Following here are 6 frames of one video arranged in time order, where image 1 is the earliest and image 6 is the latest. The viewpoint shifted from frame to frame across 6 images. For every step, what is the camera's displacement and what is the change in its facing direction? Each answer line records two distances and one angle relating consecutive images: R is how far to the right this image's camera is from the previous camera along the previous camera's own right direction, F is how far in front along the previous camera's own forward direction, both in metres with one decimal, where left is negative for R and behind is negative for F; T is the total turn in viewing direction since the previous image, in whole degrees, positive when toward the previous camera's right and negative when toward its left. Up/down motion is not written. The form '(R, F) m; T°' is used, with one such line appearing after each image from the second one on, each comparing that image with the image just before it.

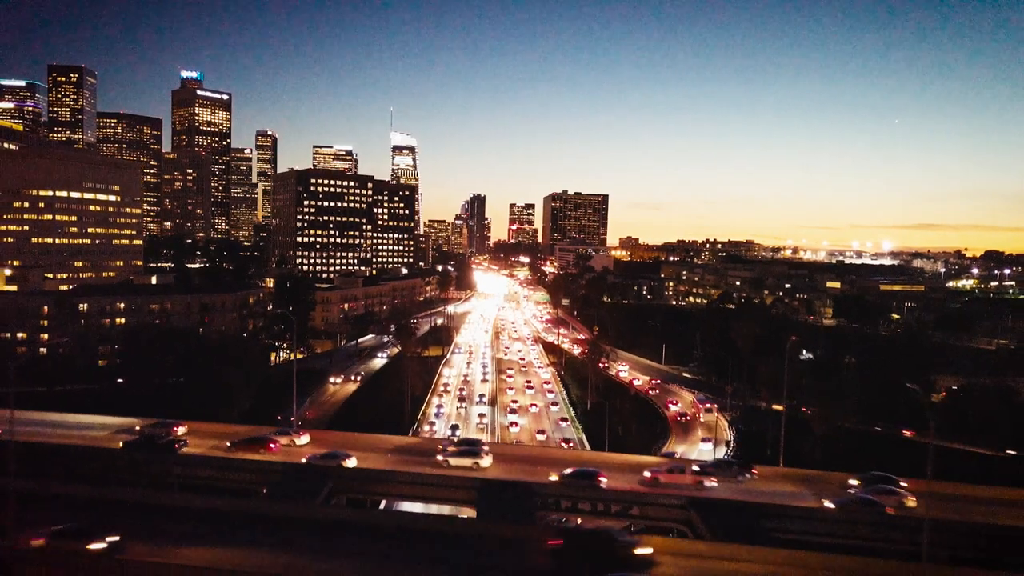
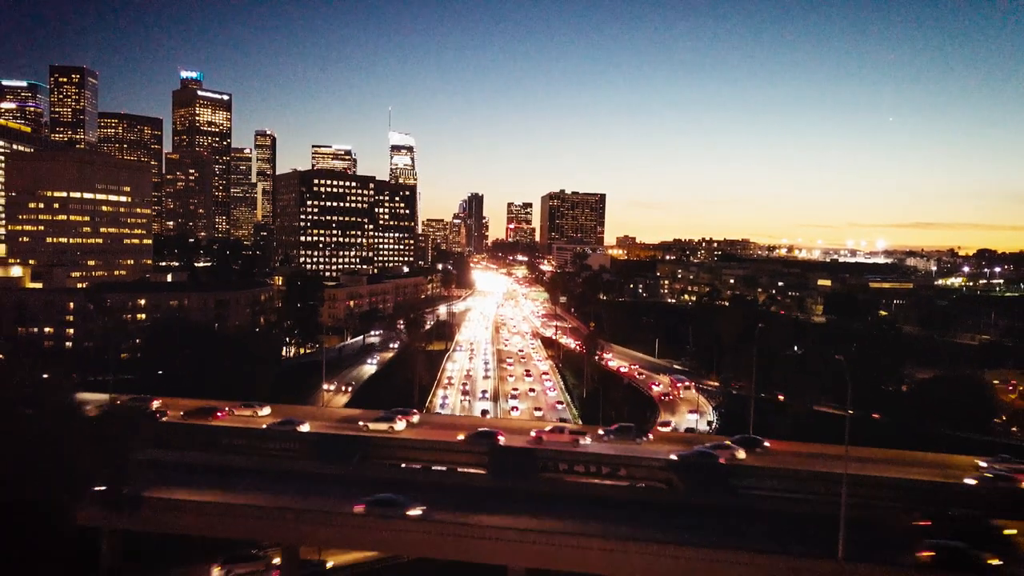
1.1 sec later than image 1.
(-0.2, -3.0) m; 0°
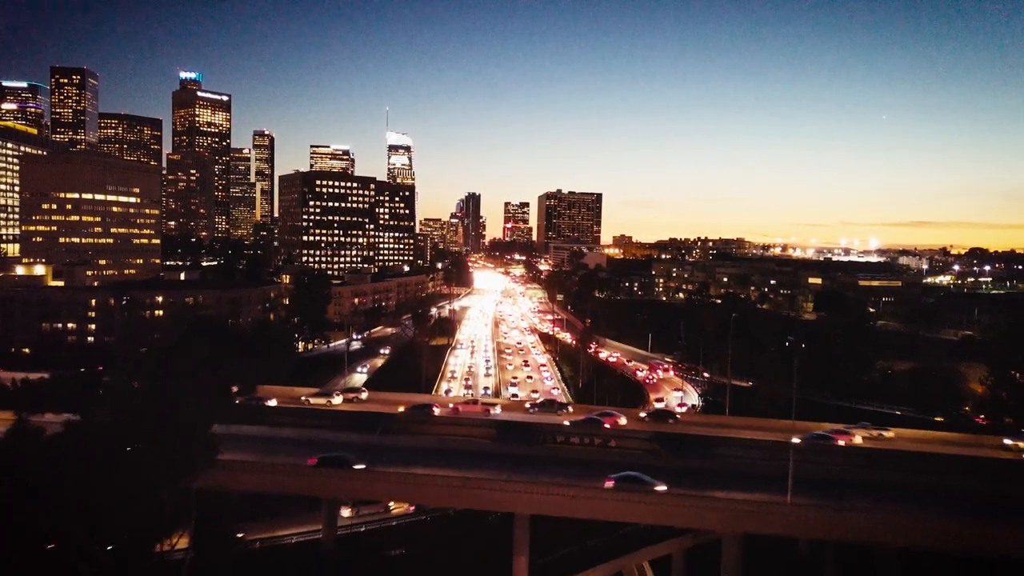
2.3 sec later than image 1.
(-0.3, -3.0) m; 0°
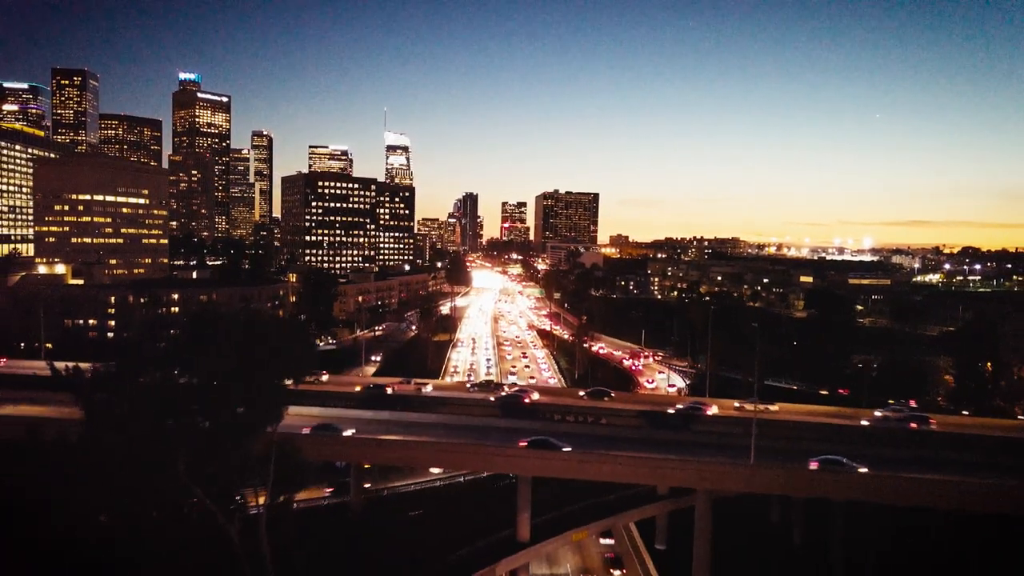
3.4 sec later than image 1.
(-0.2, -3.0) m; 0°
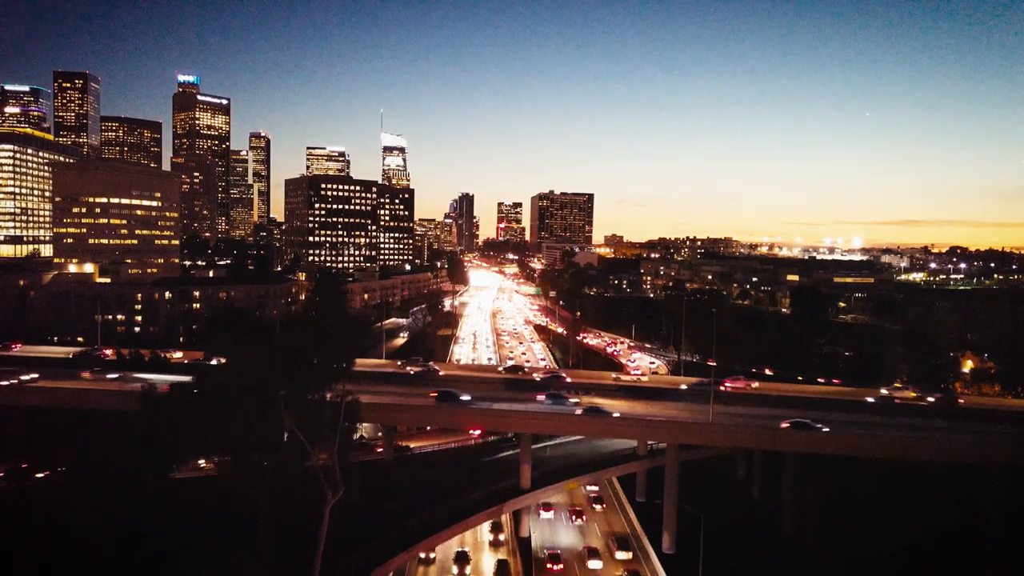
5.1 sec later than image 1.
(-0.3, -4.7) m; 0°
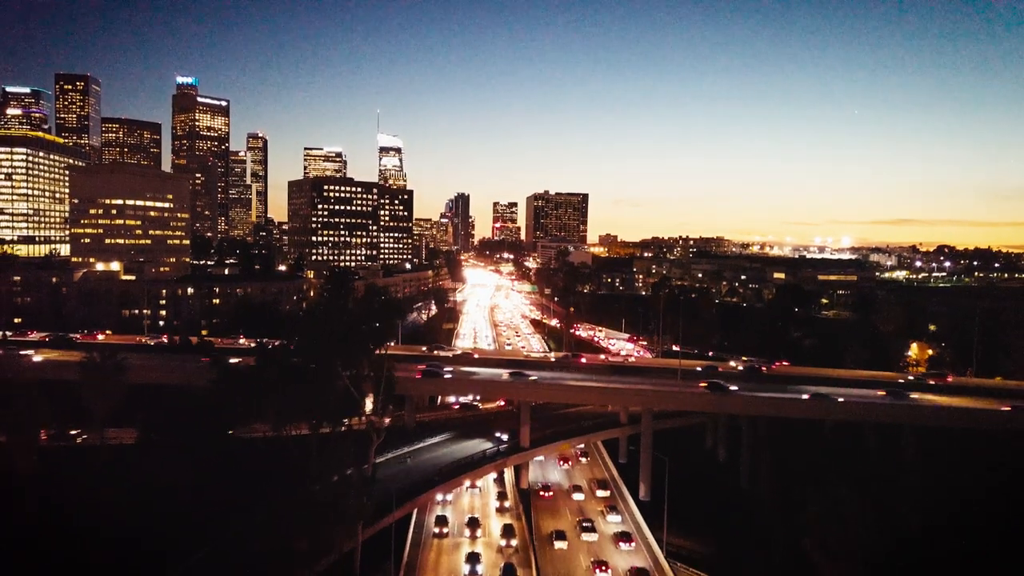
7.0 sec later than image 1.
(-0.3, -5.1) m; 0°
